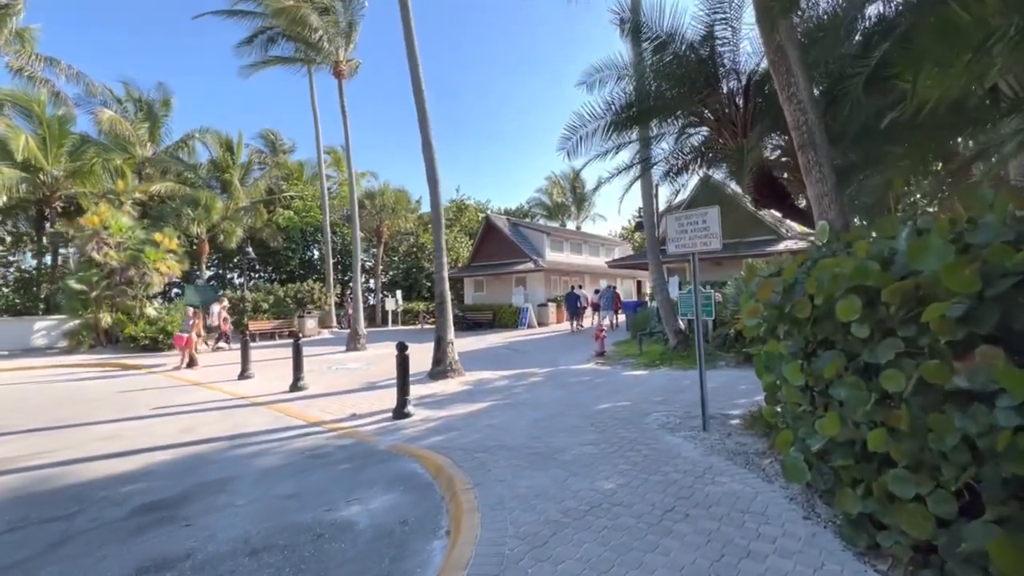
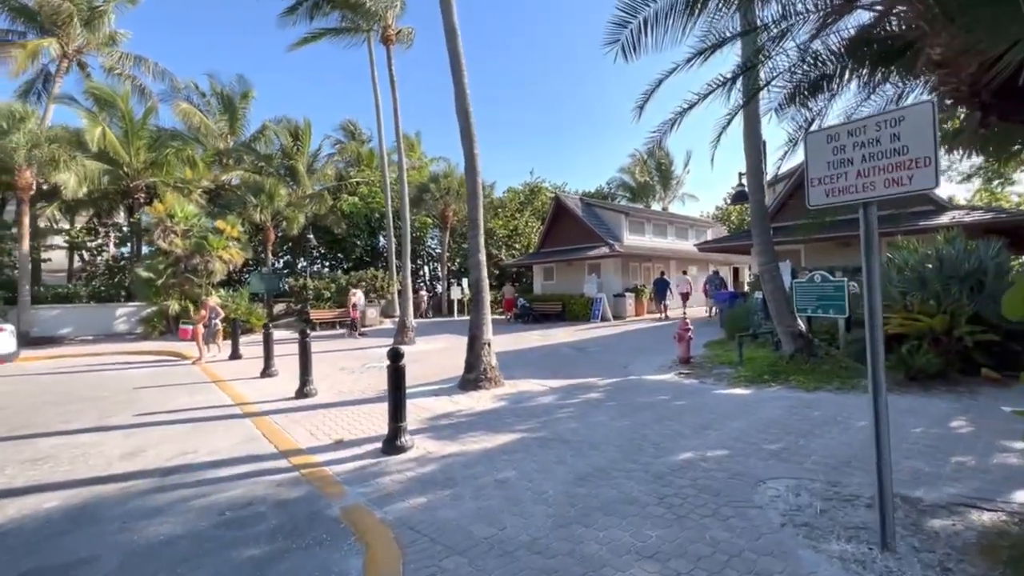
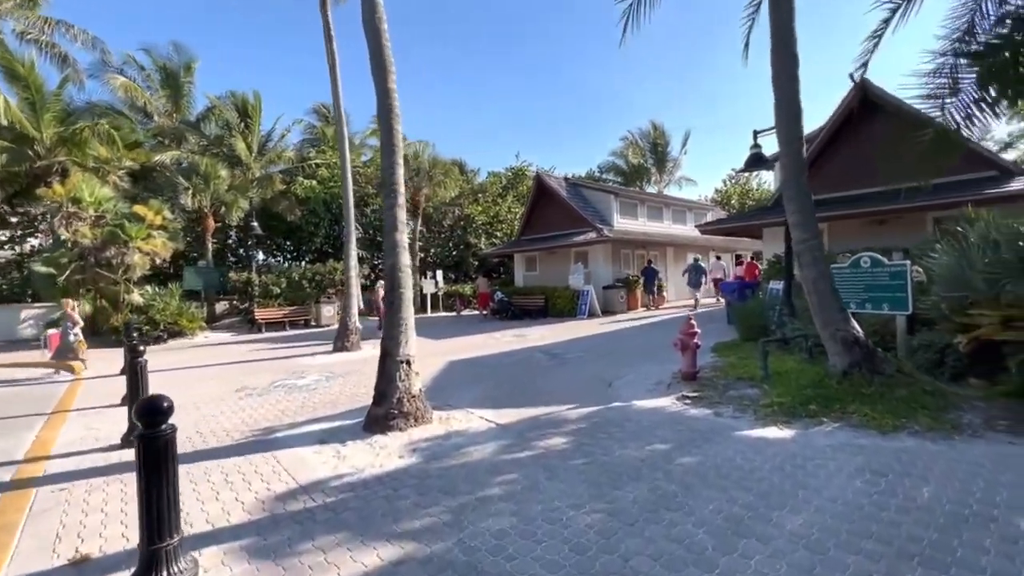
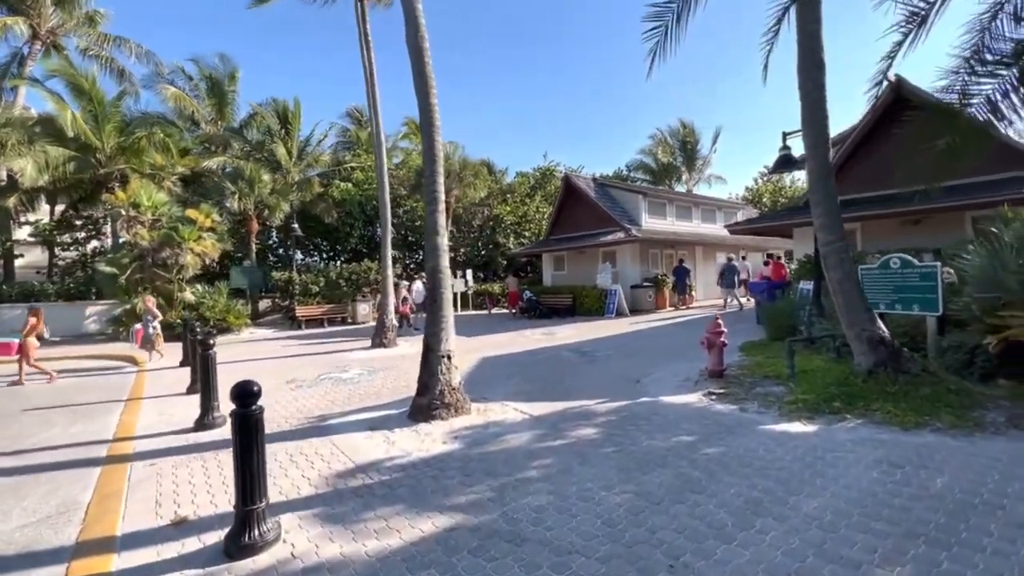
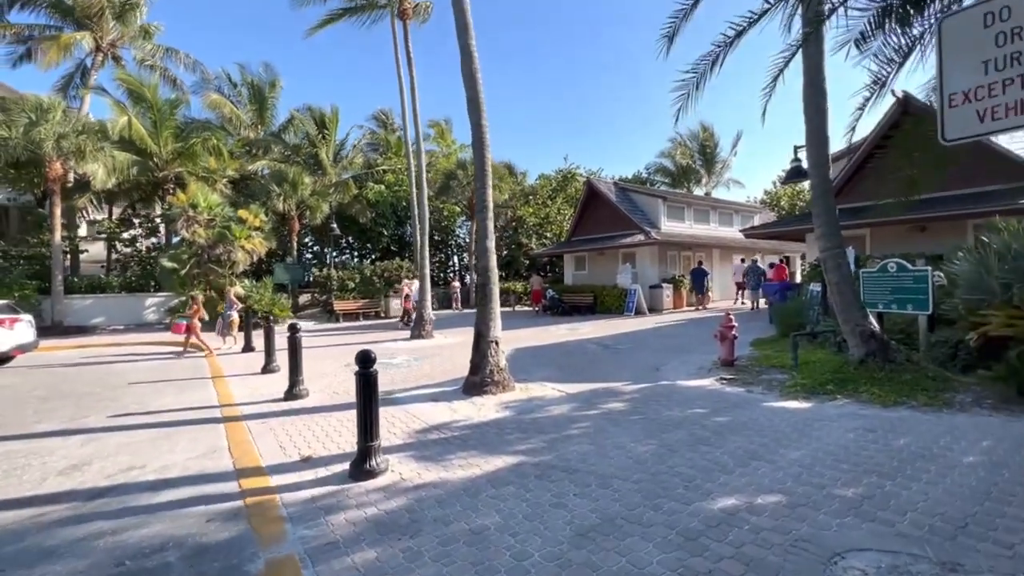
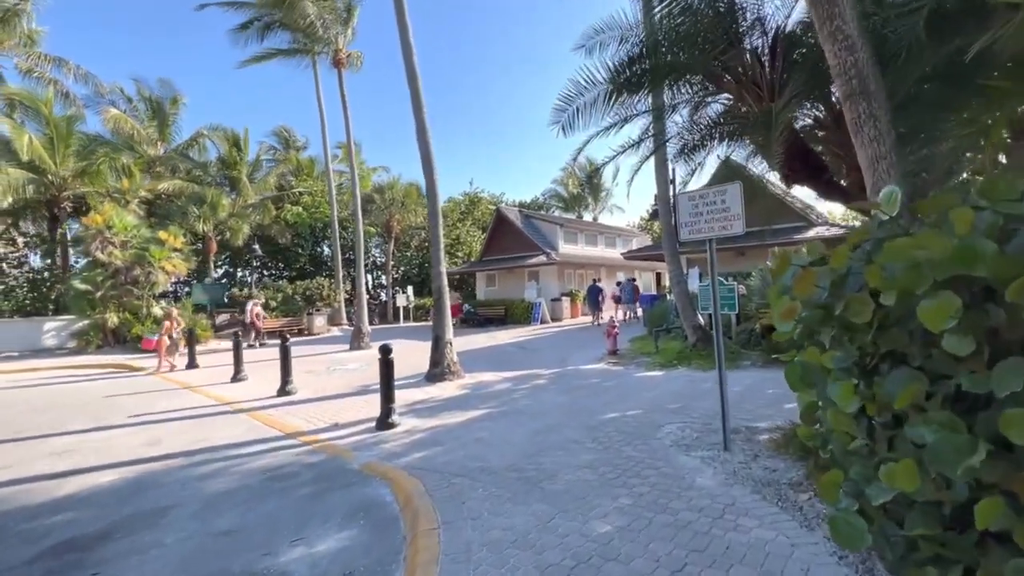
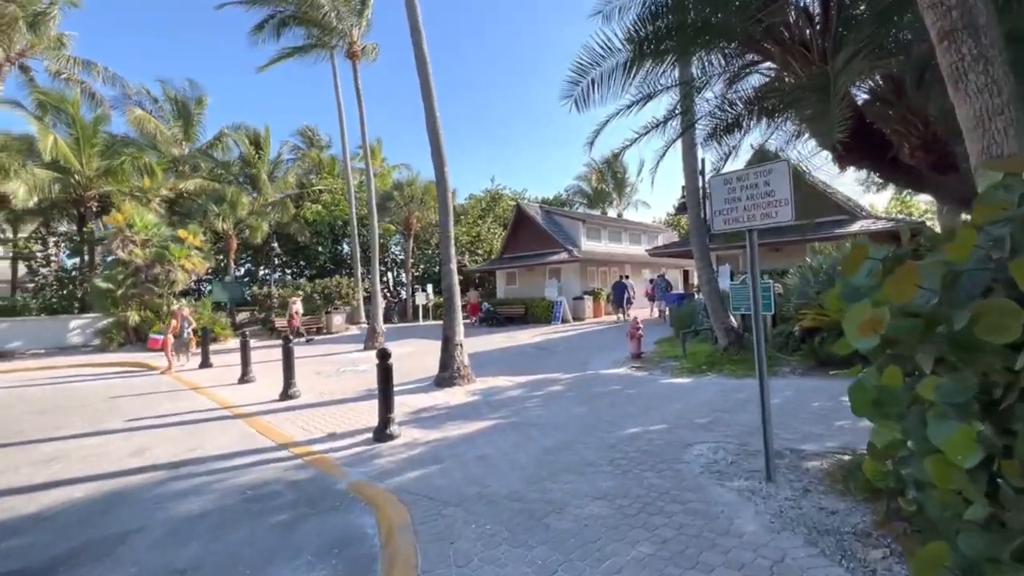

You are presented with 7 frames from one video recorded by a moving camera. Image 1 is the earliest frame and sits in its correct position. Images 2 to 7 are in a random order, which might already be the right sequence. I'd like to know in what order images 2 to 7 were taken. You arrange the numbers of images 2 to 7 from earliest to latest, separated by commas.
6, 7, 2, 5, 4, 3
